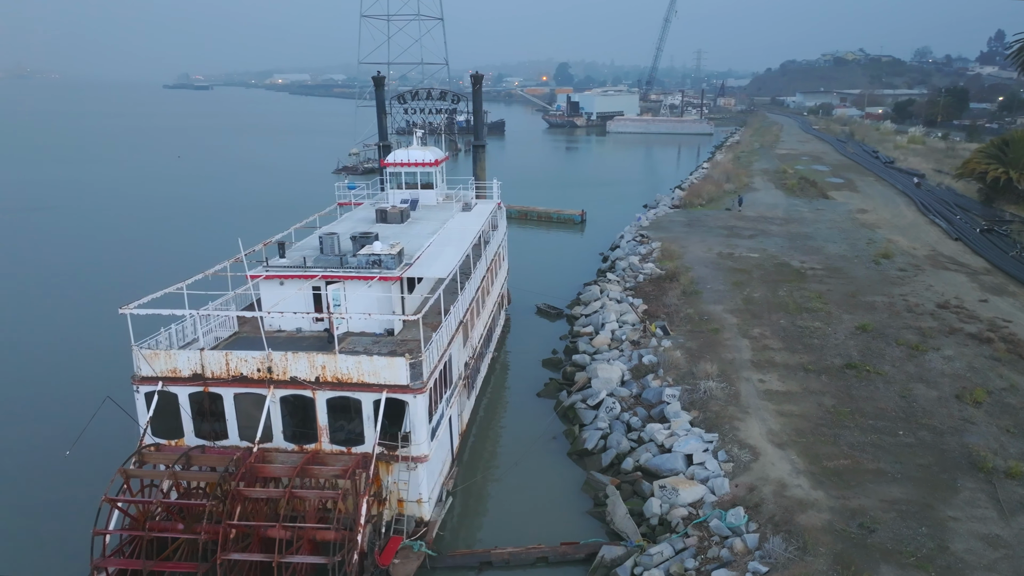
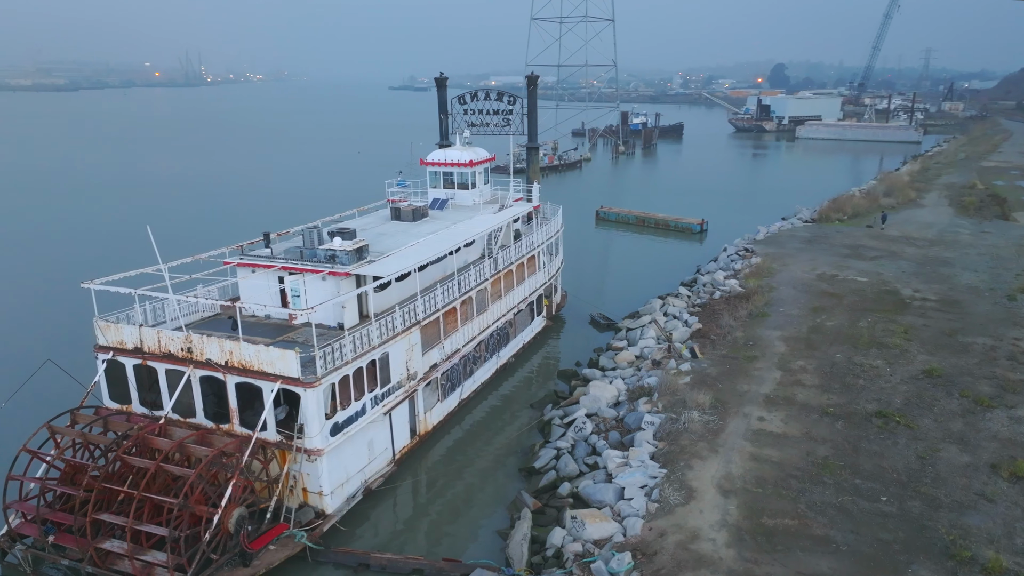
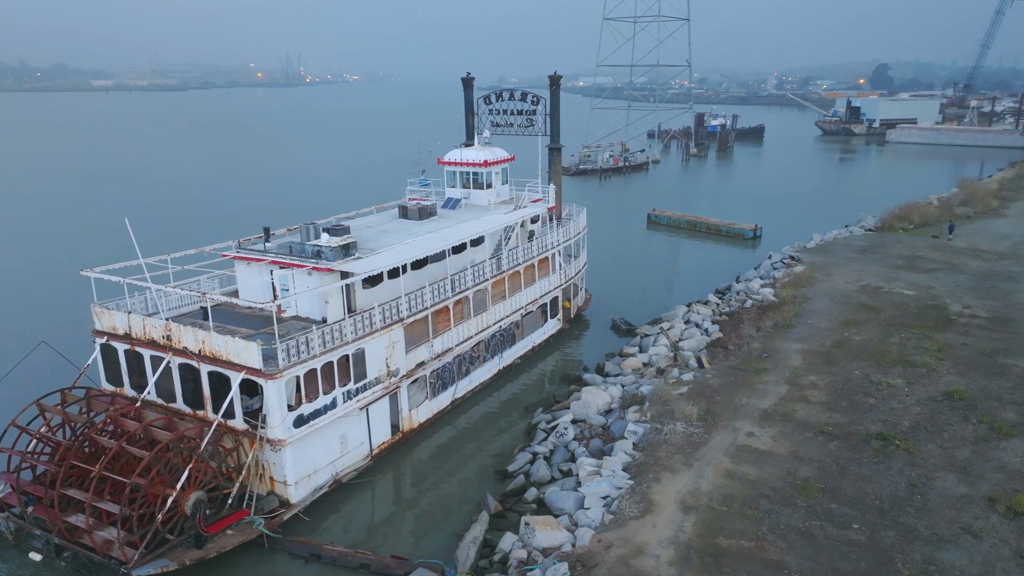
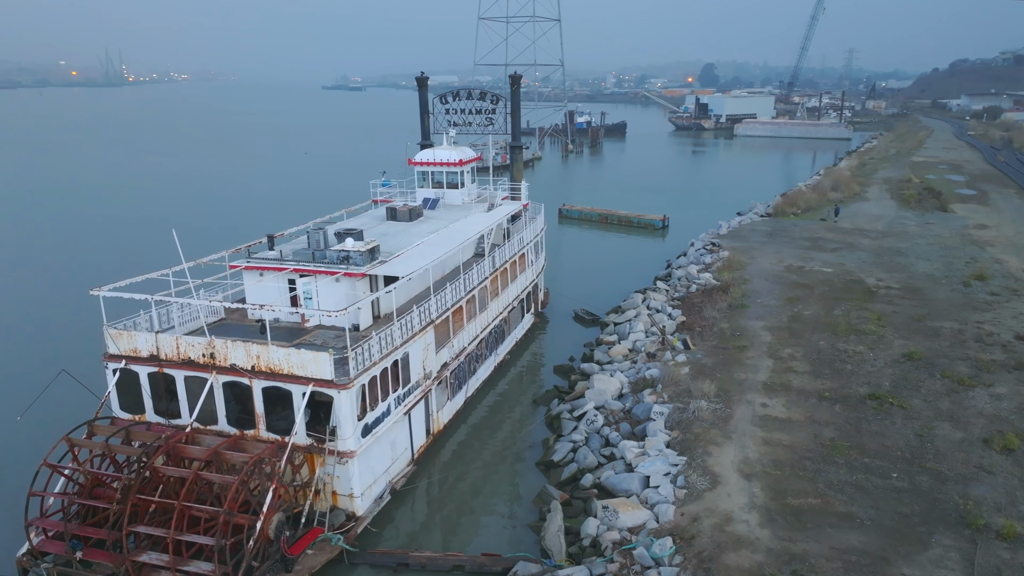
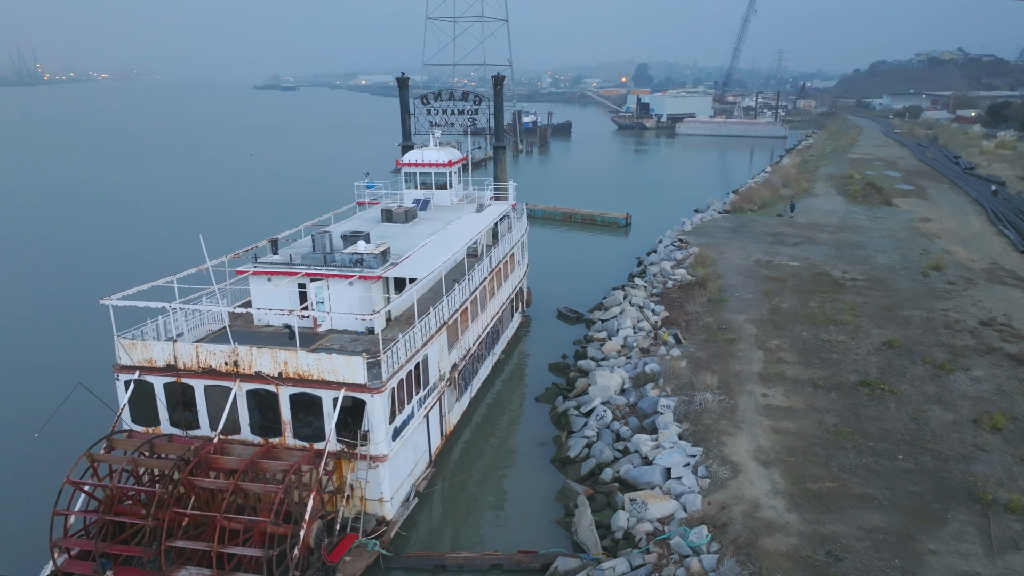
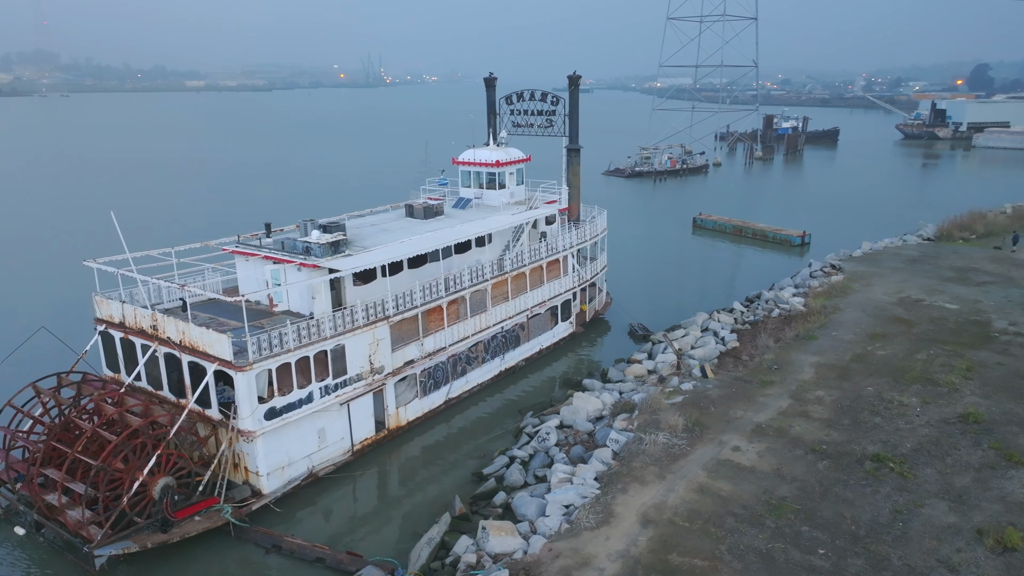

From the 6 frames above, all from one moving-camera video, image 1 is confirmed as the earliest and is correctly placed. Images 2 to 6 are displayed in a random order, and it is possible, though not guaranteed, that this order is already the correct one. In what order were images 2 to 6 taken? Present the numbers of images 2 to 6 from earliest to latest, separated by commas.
5, 4, 2, 3, 6
